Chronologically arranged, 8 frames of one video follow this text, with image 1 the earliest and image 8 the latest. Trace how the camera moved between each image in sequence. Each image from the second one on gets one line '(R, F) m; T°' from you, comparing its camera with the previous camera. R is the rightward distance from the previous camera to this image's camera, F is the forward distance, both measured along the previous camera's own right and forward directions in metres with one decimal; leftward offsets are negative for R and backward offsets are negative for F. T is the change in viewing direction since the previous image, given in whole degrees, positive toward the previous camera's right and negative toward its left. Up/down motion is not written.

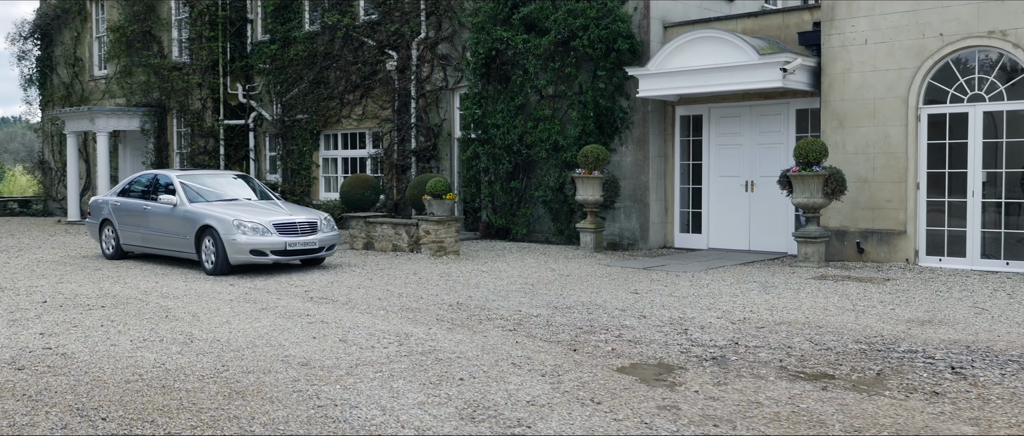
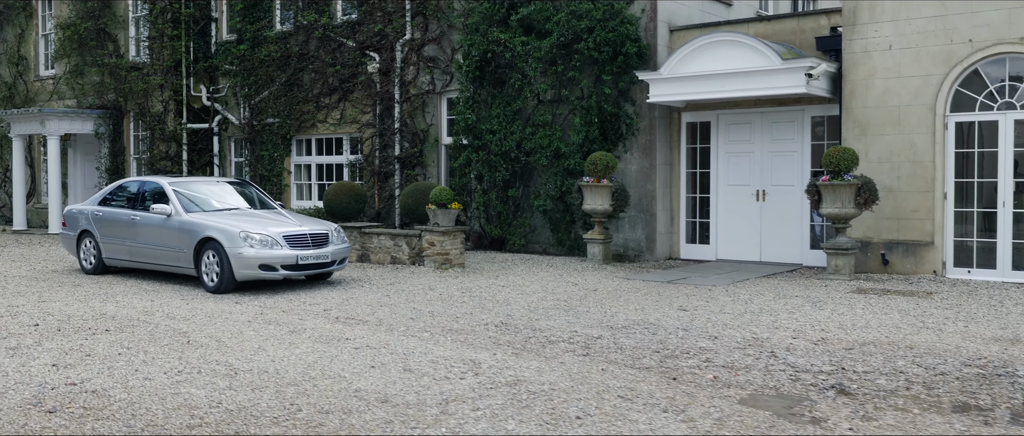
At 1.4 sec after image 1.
(-0.9, +0.7) m; +4°
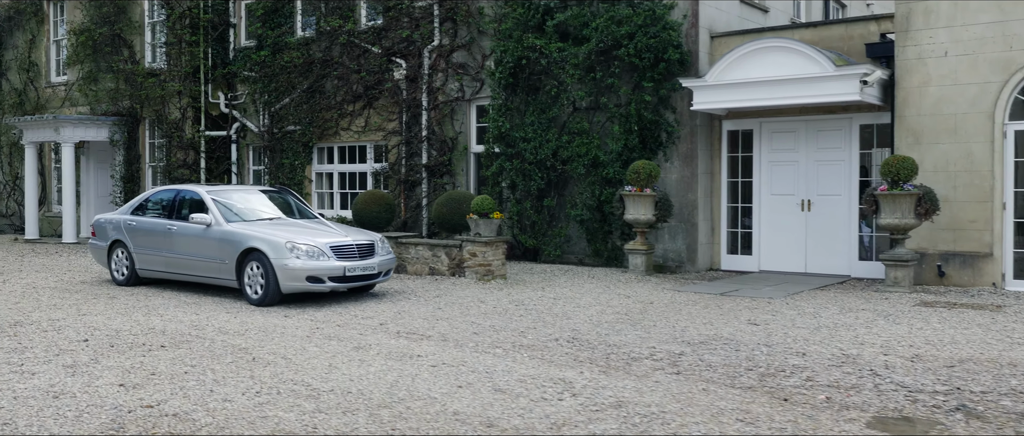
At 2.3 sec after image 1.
(-0.6, +0.3) m; 0°
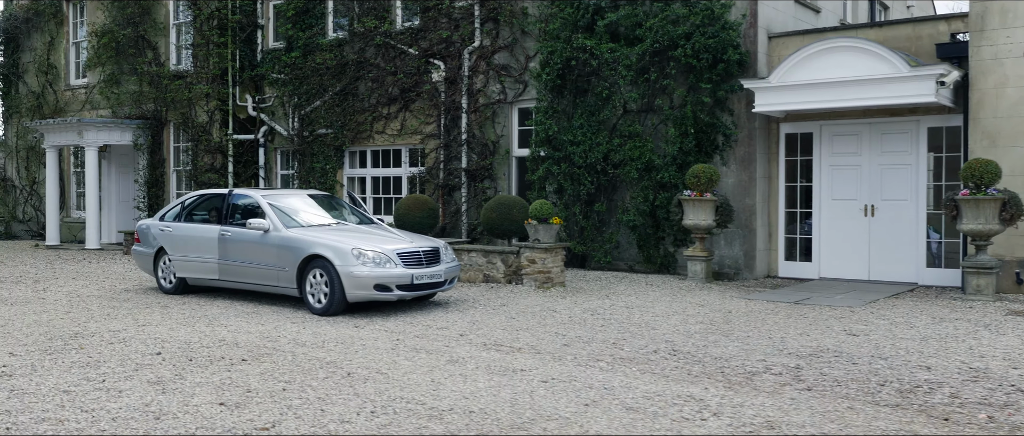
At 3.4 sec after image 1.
(-0.7, +0.4) m; 0°
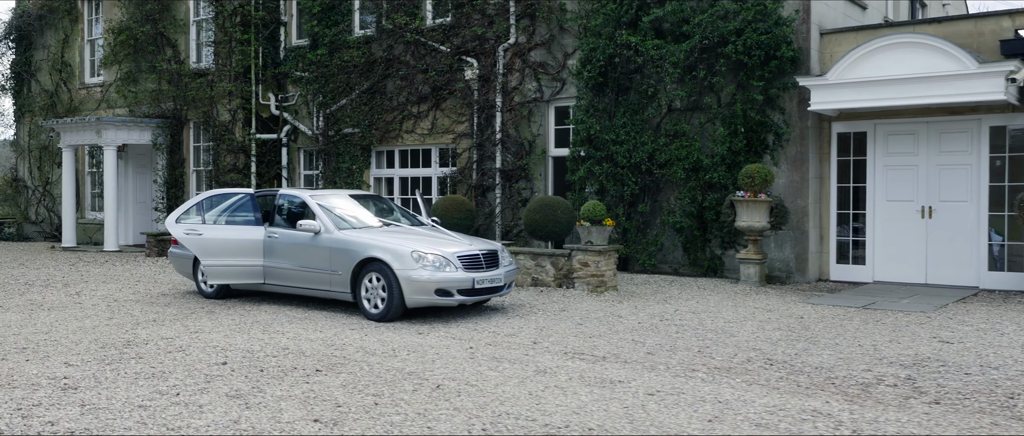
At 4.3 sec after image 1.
(-0.6, +0.4) m; 0°
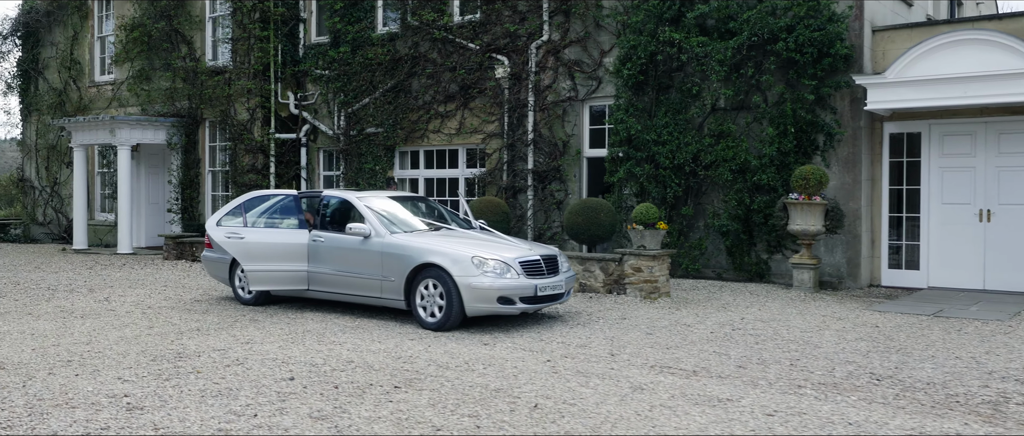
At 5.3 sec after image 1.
(-0.6, +0.4) m; +1°
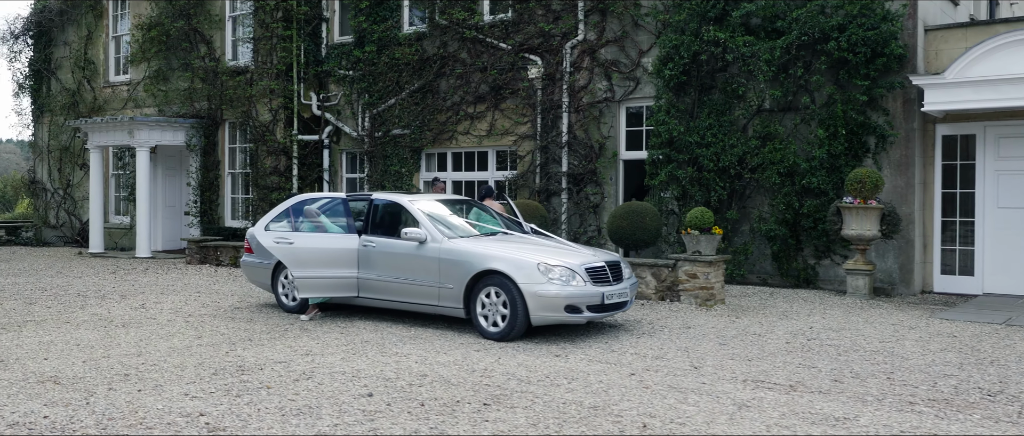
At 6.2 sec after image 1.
(-0.6, +0.3) m; 0°
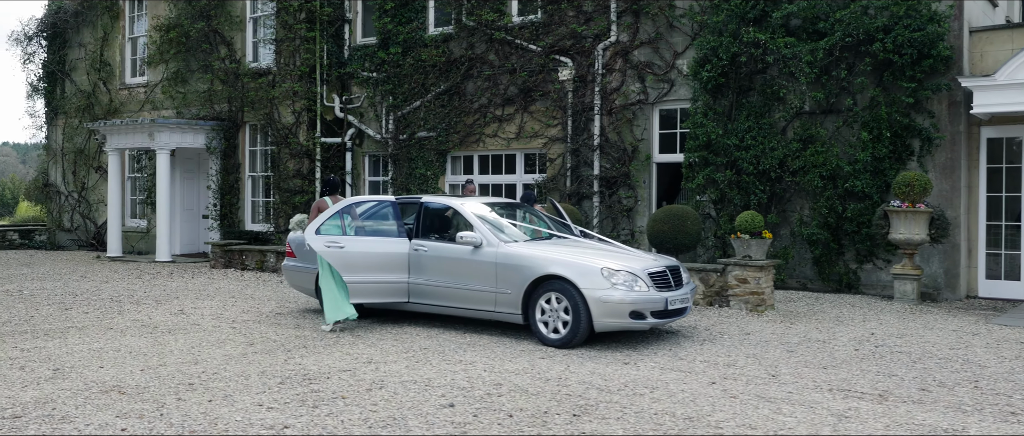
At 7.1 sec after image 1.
(-0.5, +0.2) m; 0°
